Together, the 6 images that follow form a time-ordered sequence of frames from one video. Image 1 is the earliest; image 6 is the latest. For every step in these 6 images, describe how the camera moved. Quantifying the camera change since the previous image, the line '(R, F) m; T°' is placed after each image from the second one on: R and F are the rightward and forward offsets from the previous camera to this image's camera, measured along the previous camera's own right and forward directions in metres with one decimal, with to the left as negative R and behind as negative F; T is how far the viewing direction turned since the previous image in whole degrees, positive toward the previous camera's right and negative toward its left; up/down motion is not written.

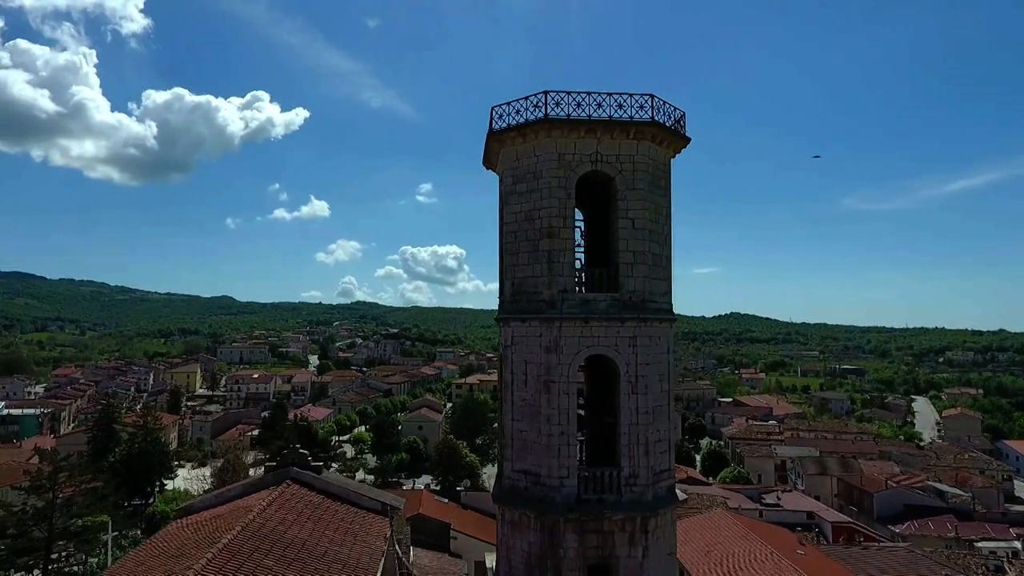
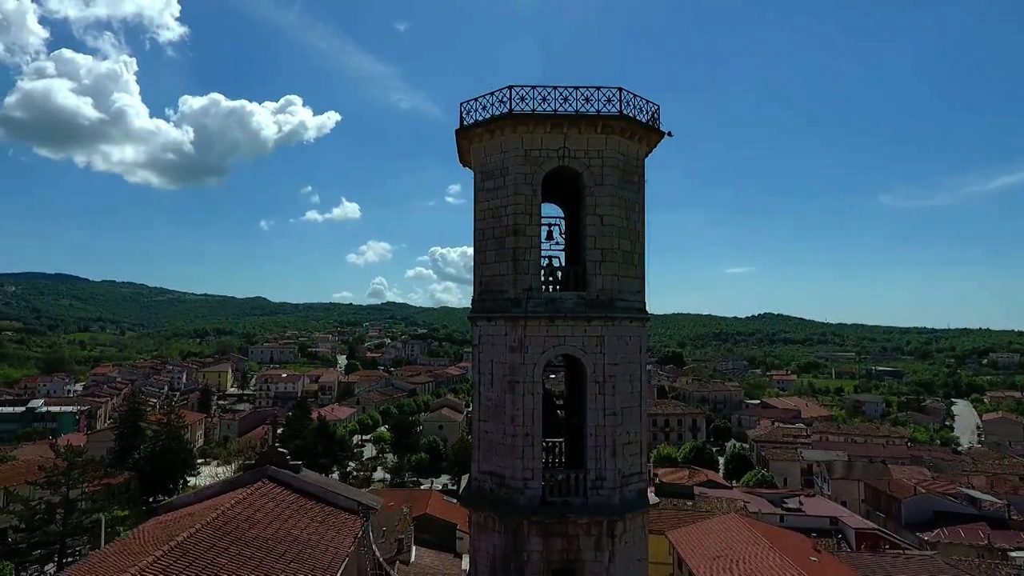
(+0.9, +0.2) m; -3°
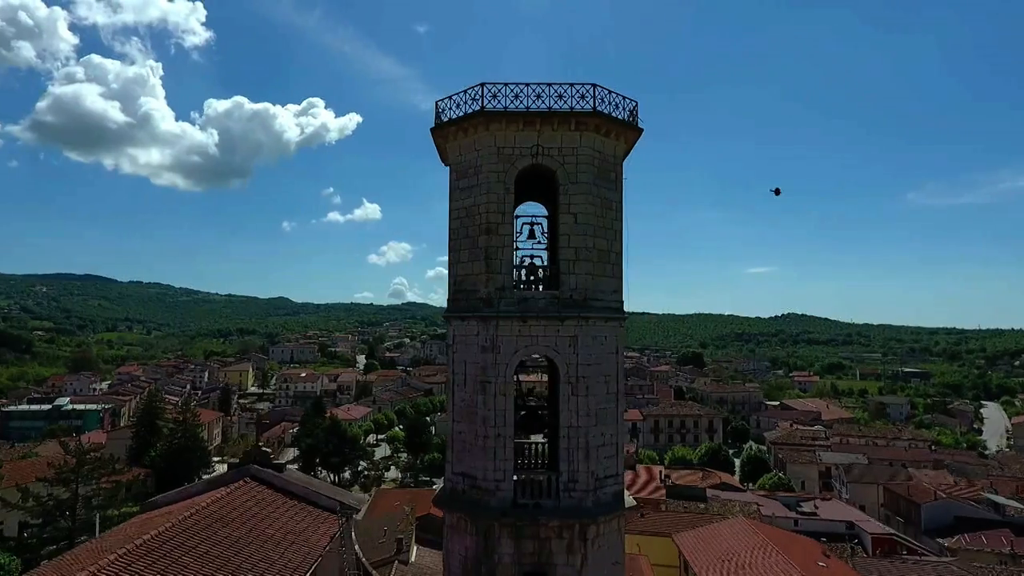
(+0.7, +0.1) m; -2°
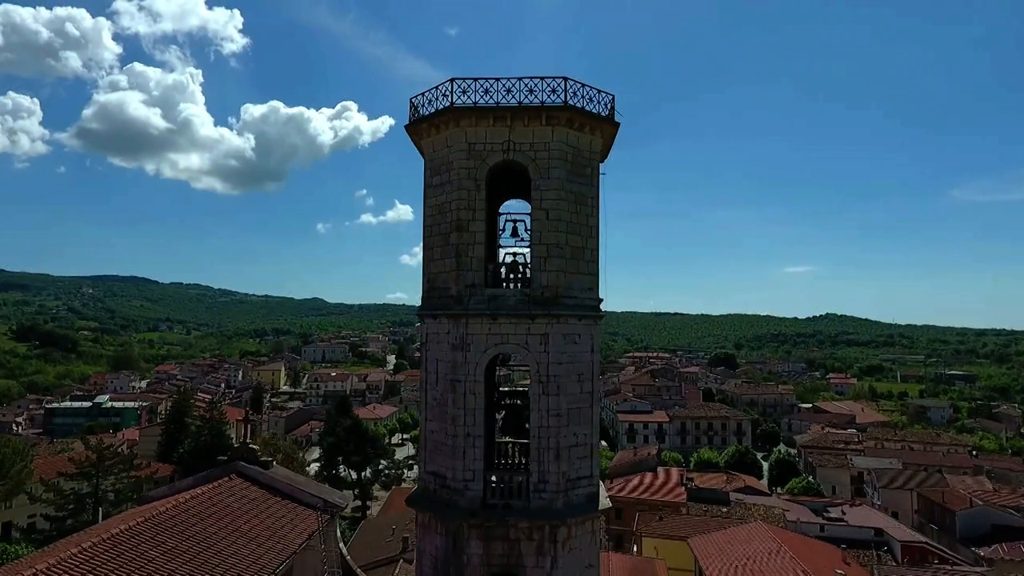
(+0.8, +0.1) m; -3°
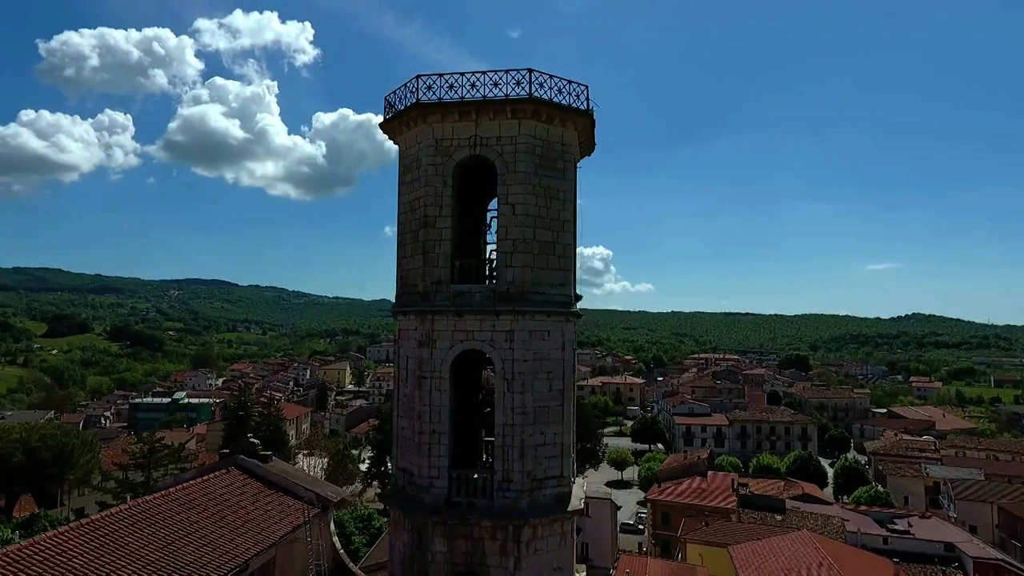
(+1.3, +0.2) m; -6°
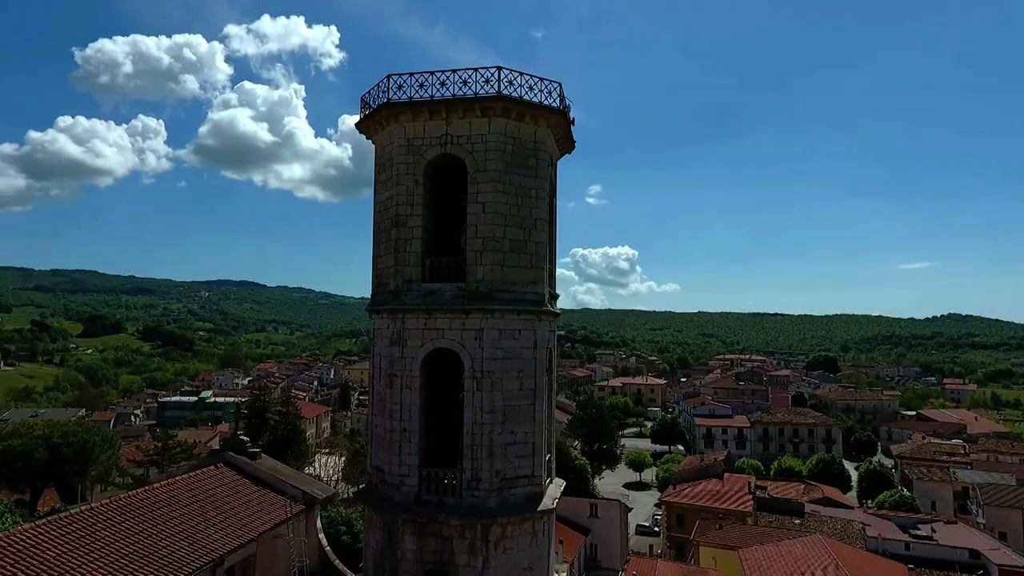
(+0.7, 0.0) m; -2°
